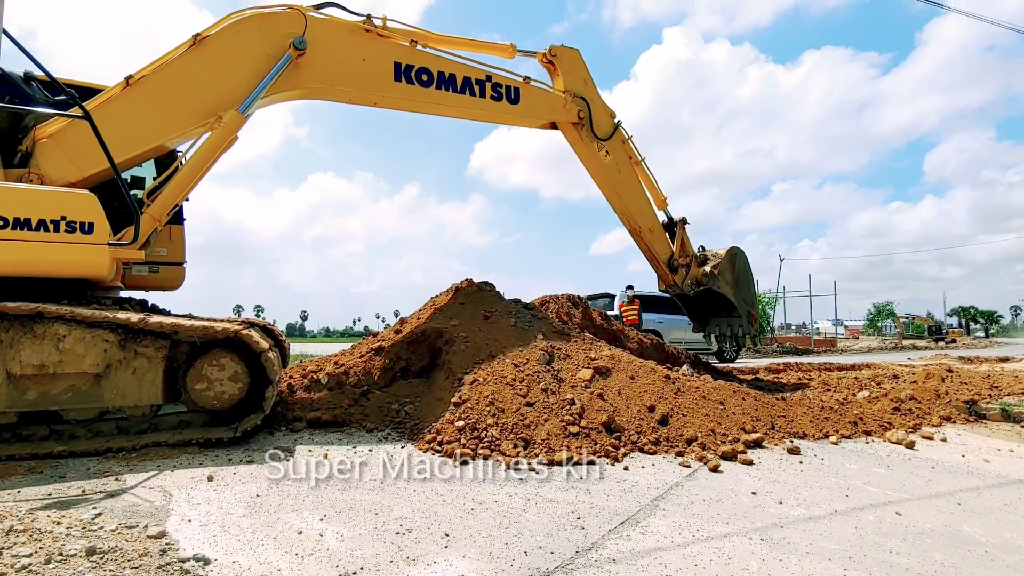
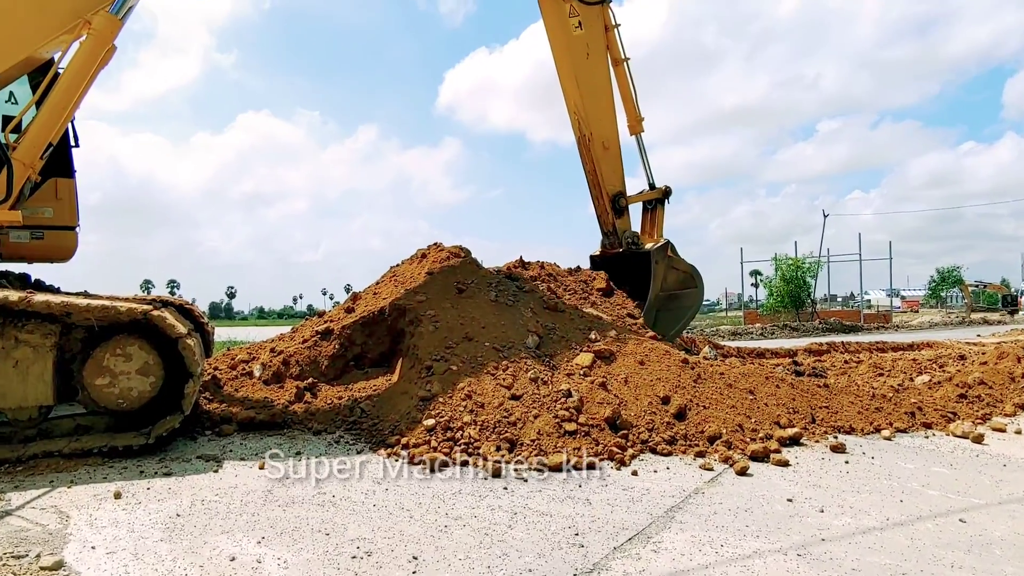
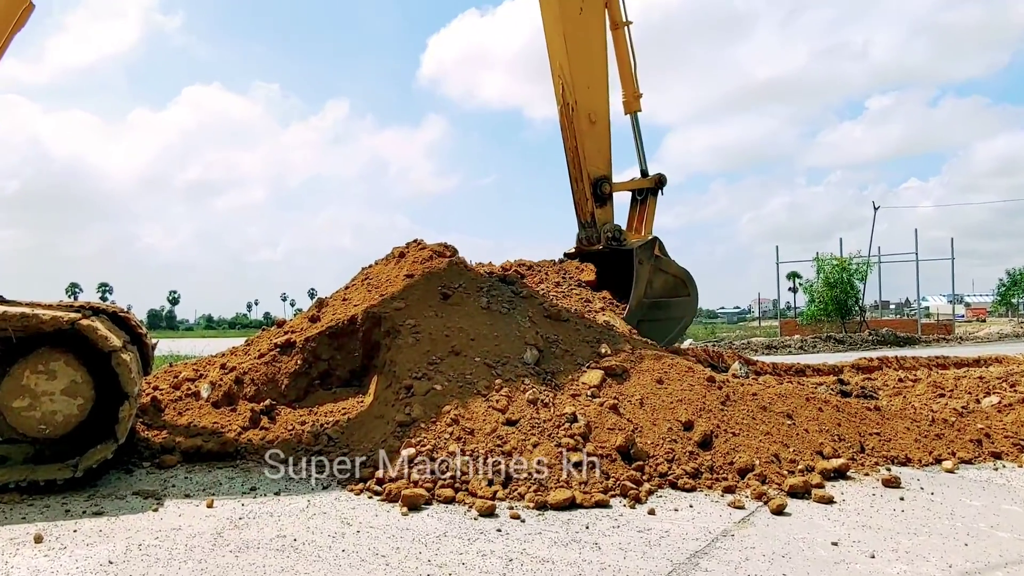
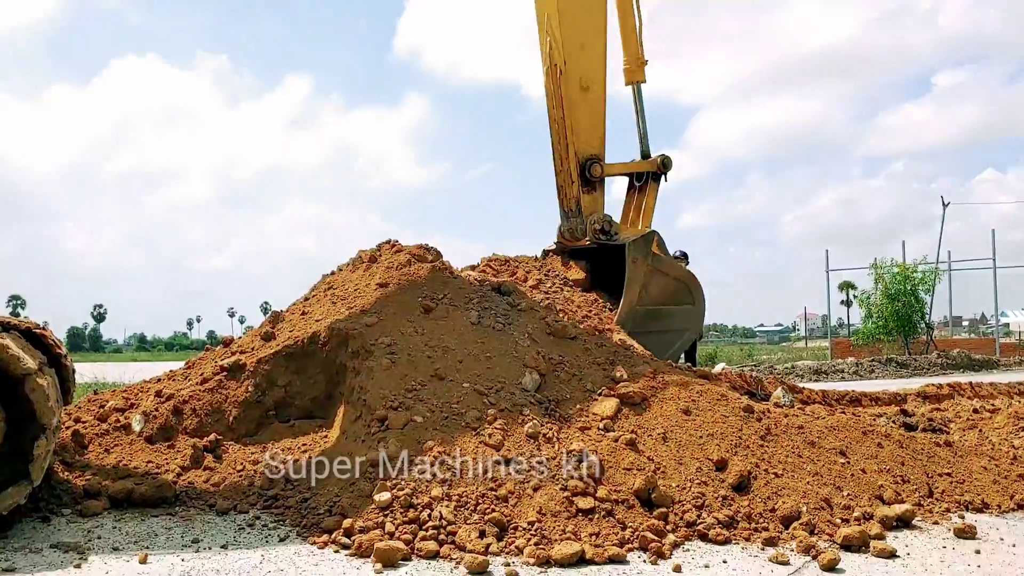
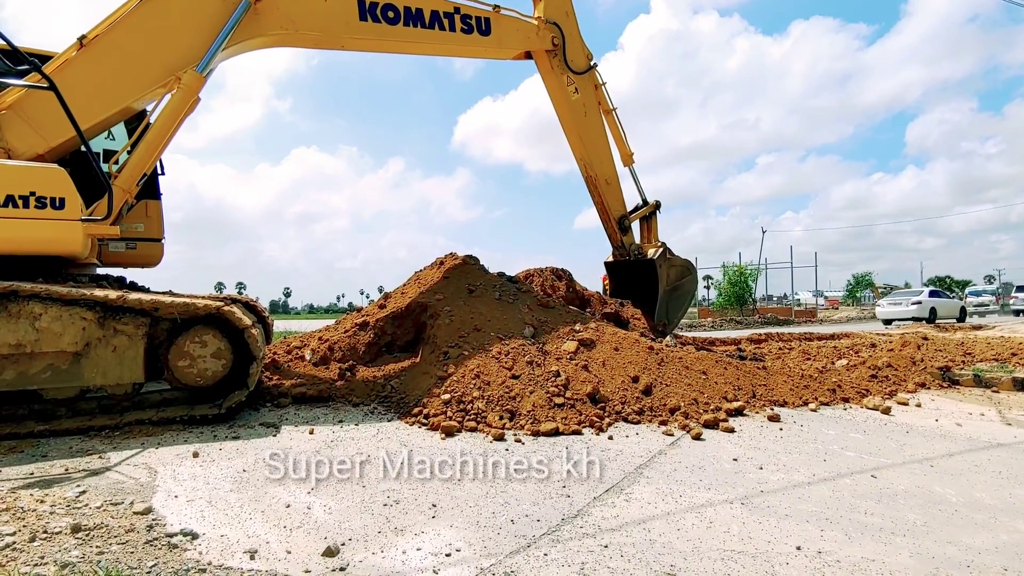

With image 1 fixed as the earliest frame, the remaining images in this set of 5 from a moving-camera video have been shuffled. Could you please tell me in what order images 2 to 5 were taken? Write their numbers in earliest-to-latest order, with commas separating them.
5, 2, 3, 4
